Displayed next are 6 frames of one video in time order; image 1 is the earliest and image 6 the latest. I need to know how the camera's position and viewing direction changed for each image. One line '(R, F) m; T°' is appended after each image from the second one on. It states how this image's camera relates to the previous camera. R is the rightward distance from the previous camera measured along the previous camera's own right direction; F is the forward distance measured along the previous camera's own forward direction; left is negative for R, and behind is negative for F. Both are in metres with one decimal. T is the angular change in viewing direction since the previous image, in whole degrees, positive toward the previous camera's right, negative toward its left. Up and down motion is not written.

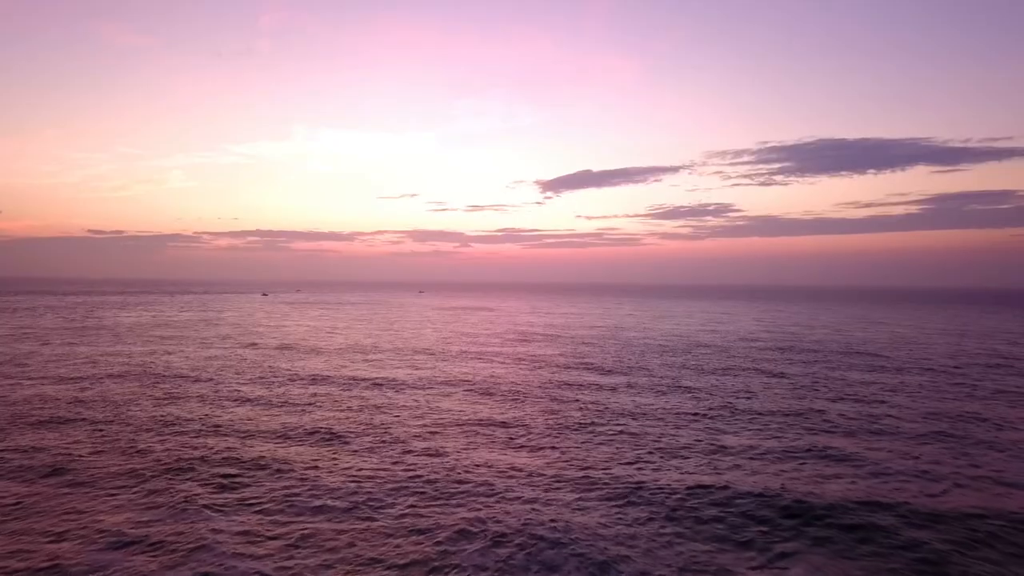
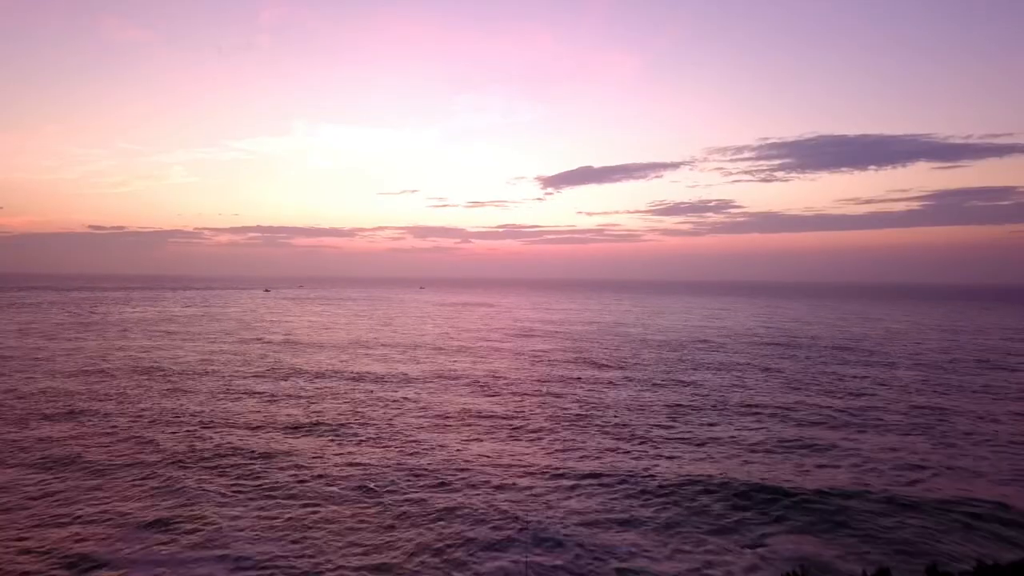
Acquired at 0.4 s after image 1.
(-3.7, +3.4) m; 0°
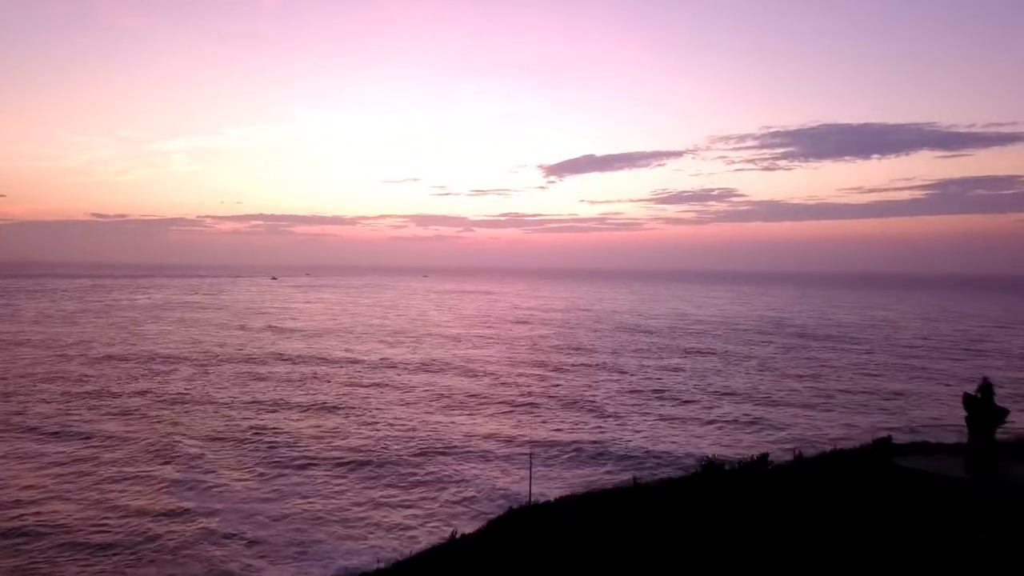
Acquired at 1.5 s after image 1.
(-0.1, -4.0) m; 0°
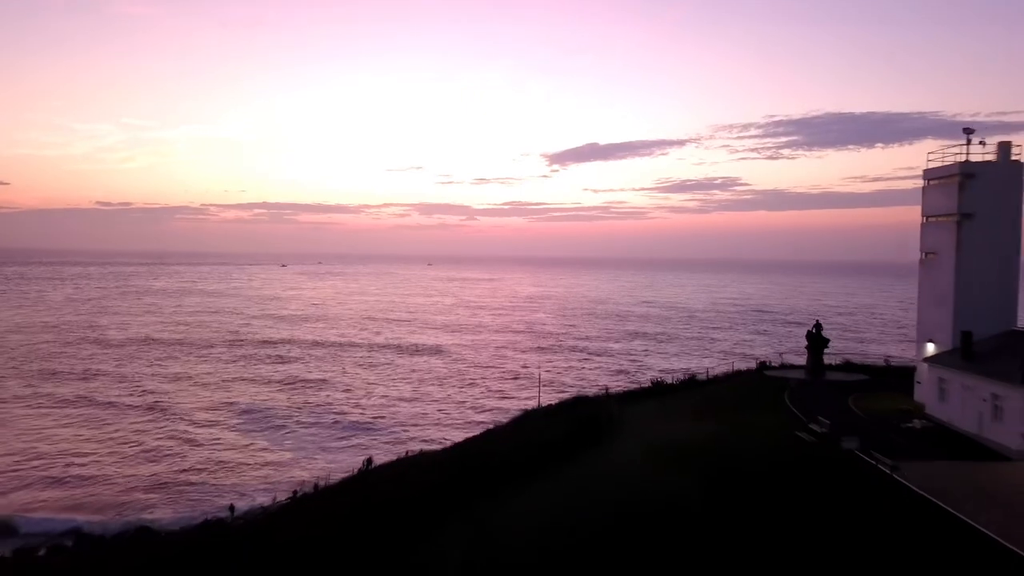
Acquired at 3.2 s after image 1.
(-0.4, -6.2) m; 0°
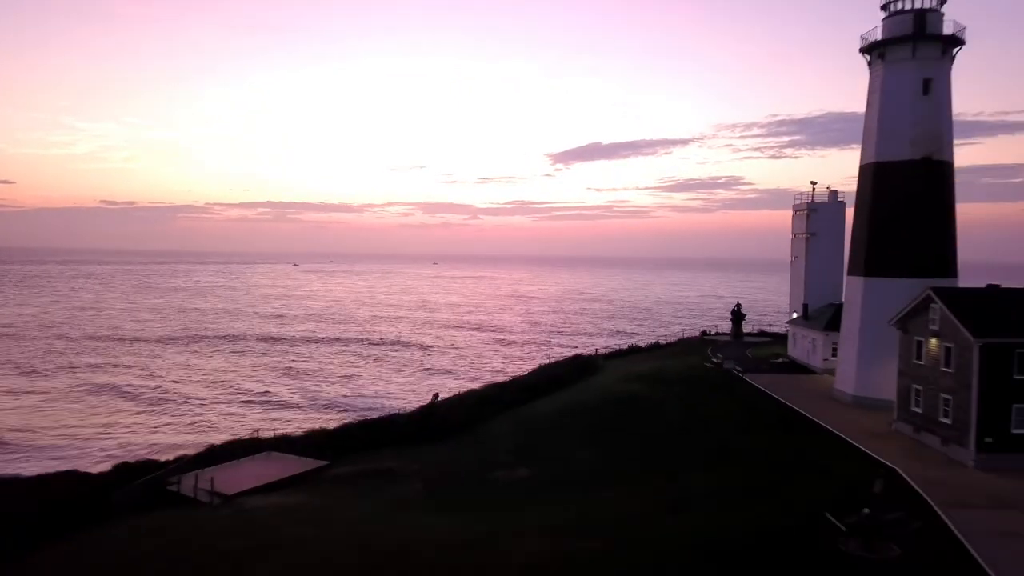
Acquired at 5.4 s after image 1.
(-0.6, -7.6) m; 0°
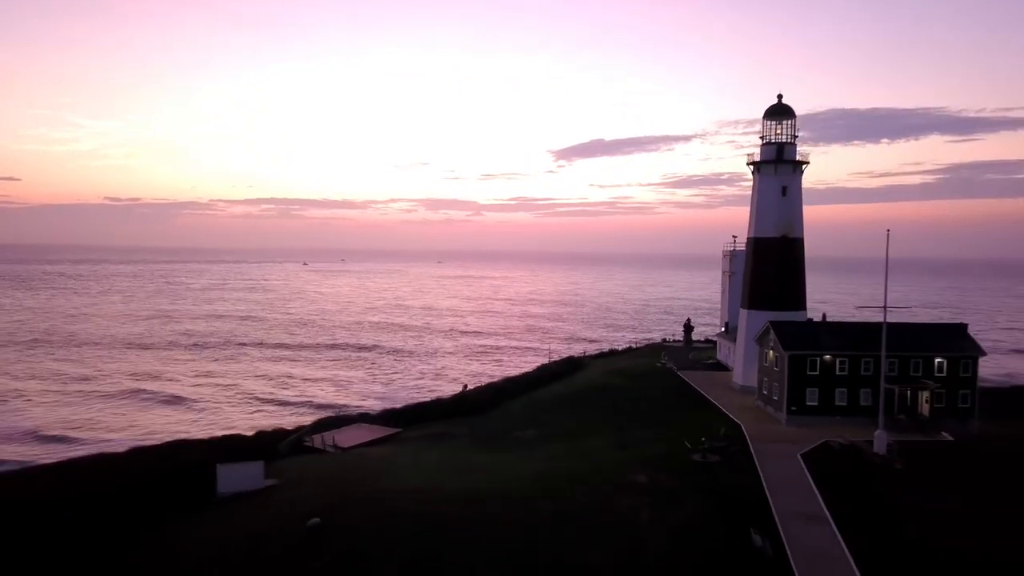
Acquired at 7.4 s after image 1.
(-0.3, -8.1) m; 0°
